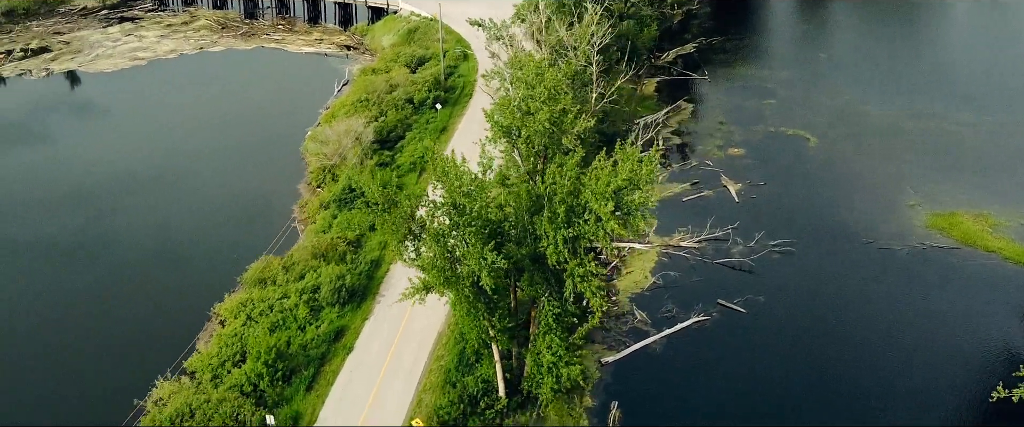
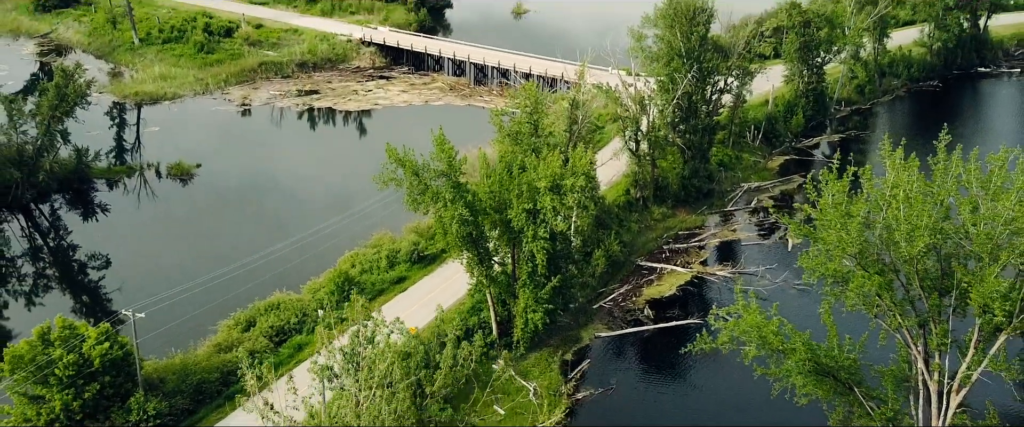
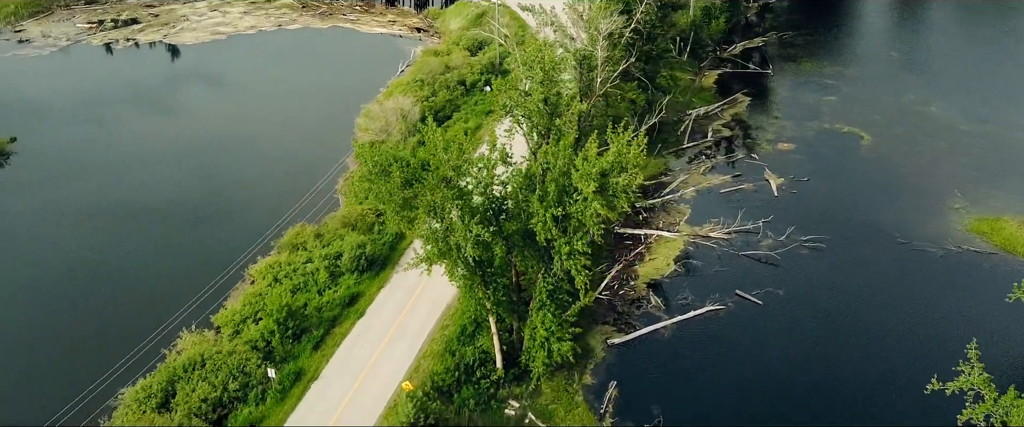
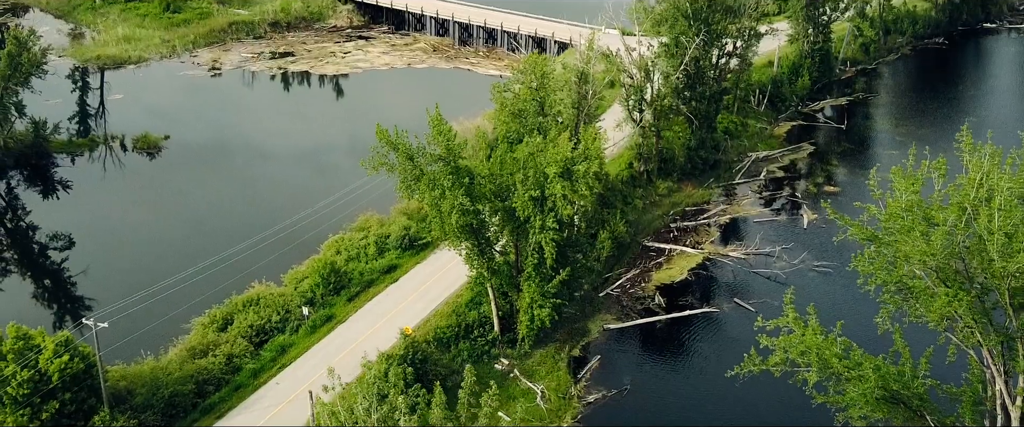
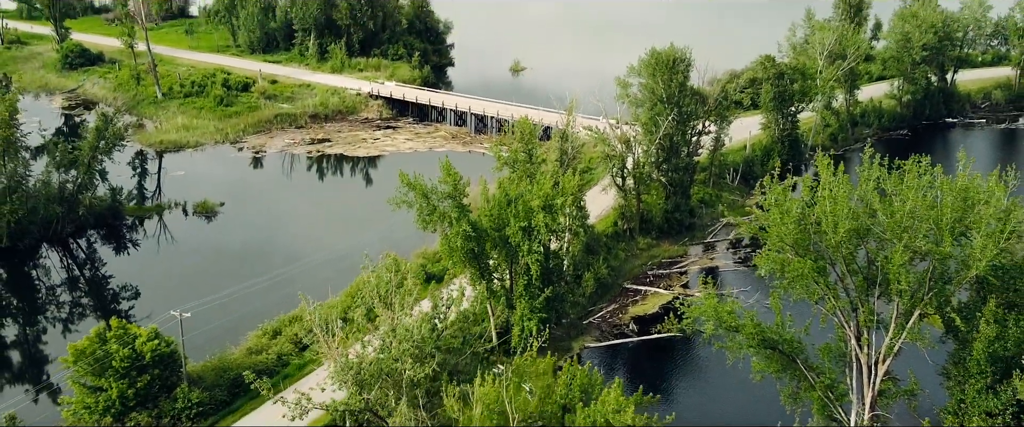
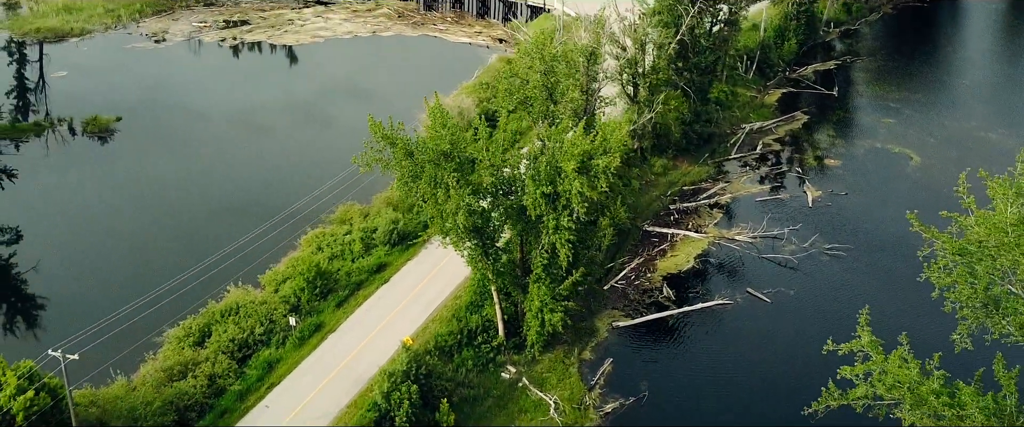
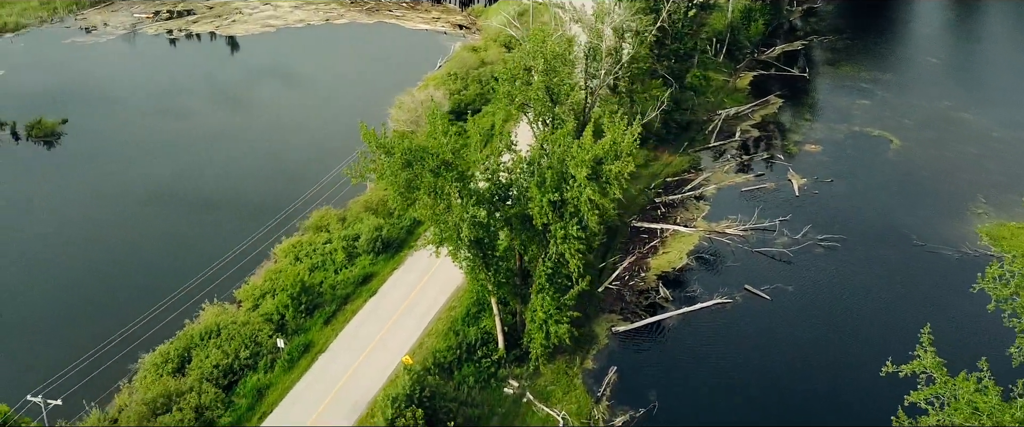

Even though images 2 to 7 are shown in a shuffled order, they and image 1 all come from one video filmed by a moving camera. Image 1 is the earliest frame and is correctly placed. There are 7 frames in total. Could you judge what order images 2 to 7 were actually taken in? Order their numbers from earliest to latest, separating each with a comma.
3, 7, 6, 4, 2, 5
